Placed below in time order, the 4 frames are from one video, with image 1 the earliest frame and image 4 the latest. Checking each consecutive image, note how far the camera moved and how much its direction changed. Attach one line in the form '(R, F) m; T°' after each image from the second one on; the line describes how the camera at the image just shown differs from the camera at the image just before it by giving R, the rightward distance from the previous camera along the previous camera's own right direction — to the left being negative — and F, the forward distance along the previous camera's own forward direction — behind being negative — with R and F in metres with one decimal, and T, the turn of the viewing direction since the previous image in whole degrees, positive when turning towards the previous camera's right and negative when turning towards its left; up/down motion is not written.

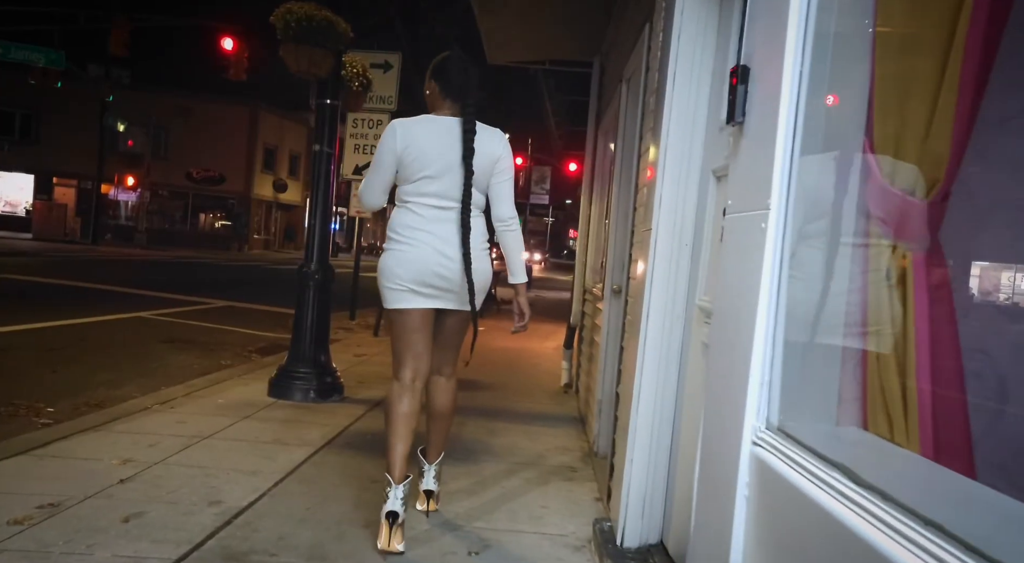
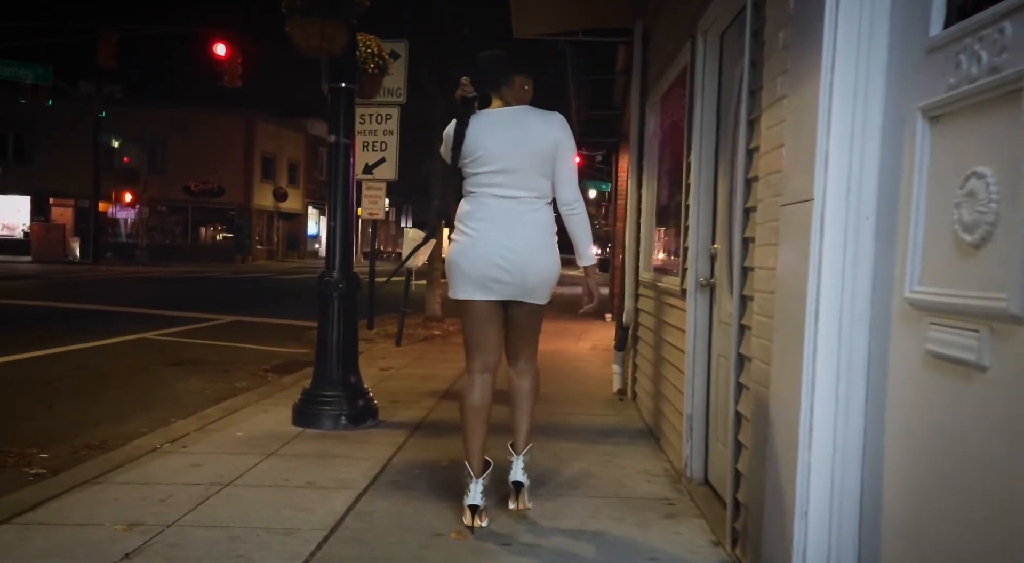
(-0.3, +1.0) m; 0°
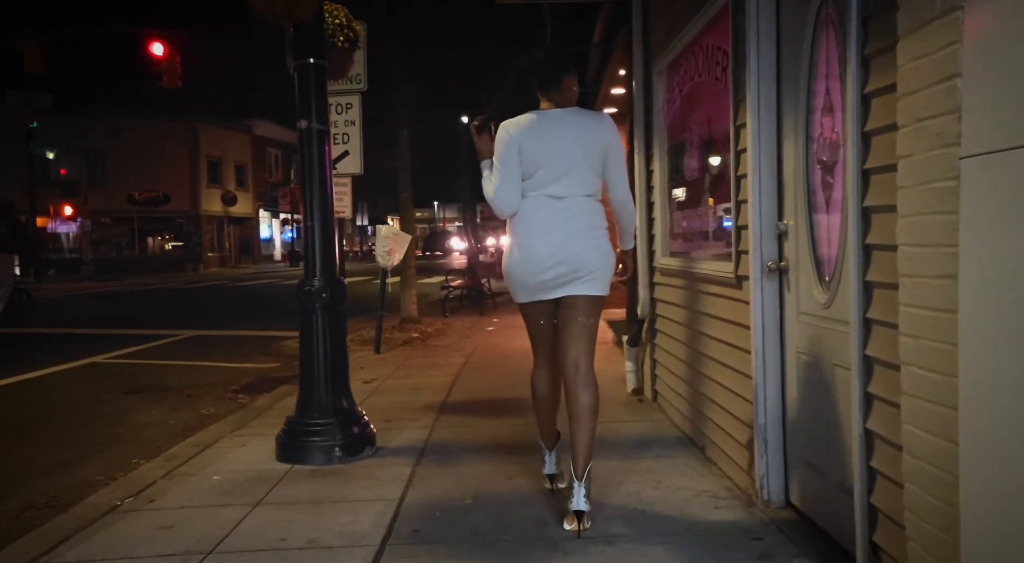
(-0.3, +0.9) m; +3°
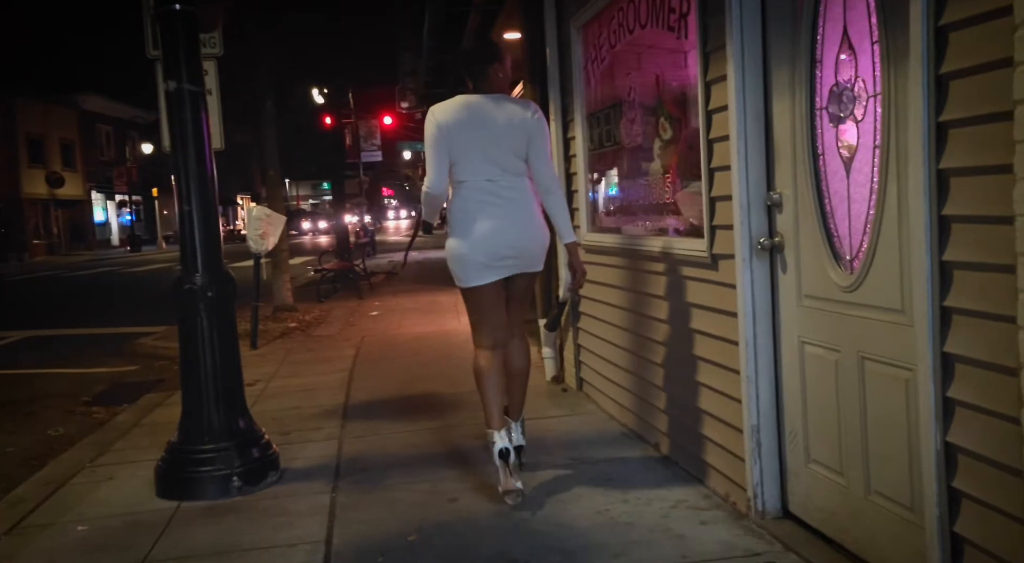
(-0.4, +0.8) m; +9°
